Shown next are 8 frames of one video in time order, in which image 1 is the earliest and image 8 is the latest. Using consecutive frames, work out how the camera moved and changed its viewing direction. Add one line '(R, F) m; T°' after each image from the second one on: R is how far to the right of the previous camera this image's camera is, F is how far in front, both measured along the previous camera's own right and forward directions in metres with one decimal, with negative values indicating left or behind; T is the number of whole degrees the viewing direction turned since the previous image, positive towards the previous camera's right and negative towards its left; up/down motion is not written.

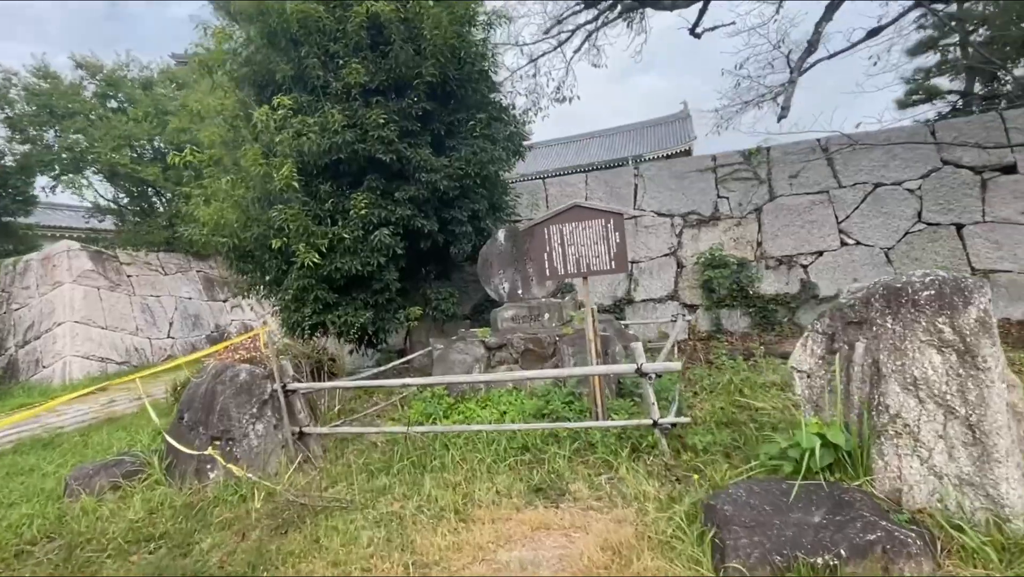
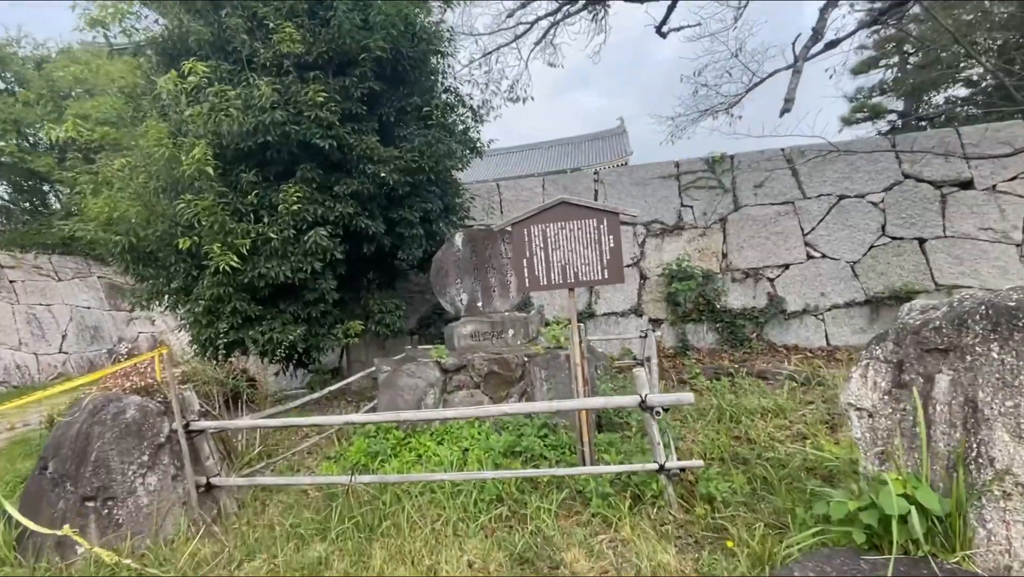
(-0.2, +0.8) m; +6°
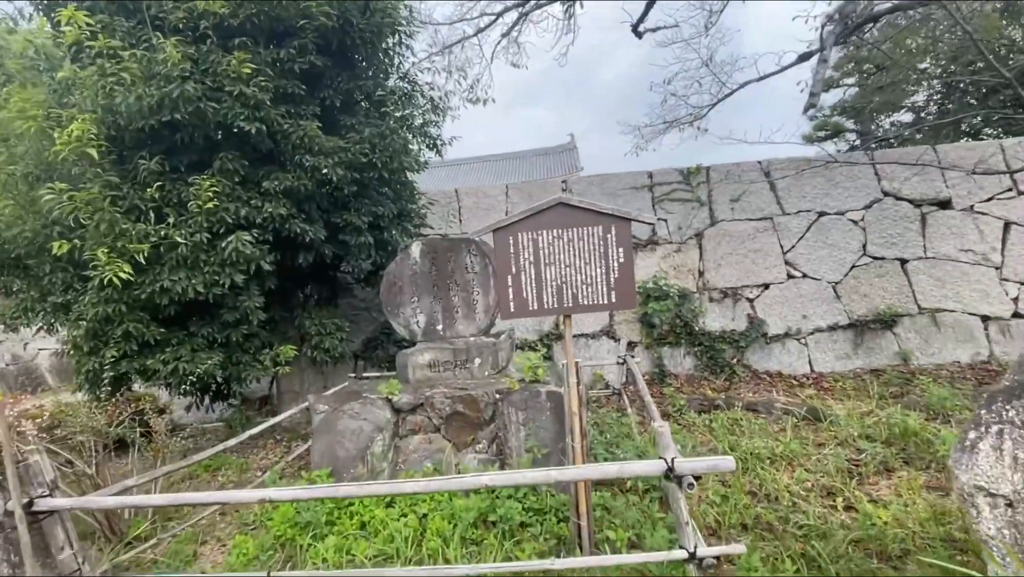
(-0.2, +0.9) m; +5°
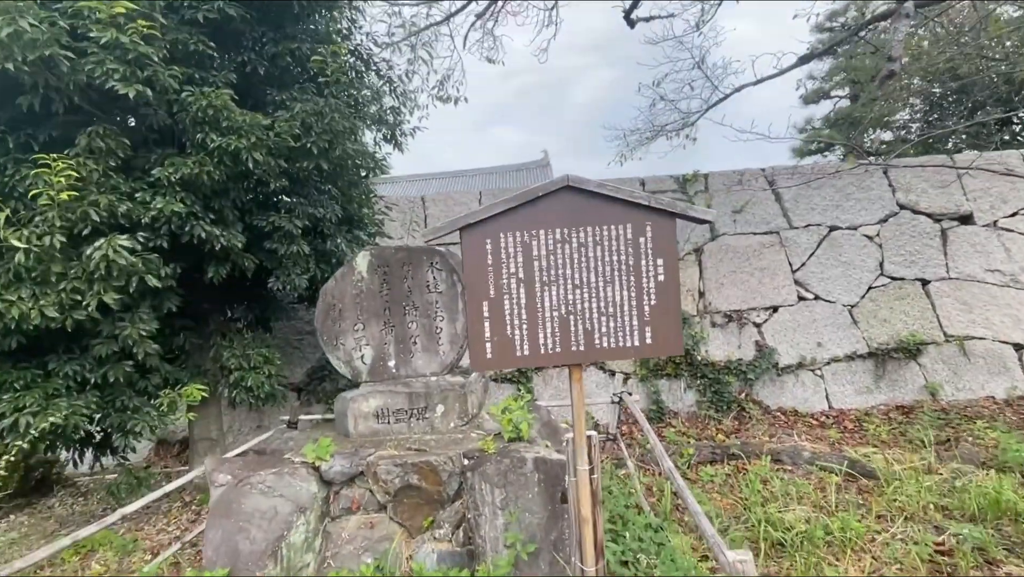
(0.0, +1.1) m; +3°
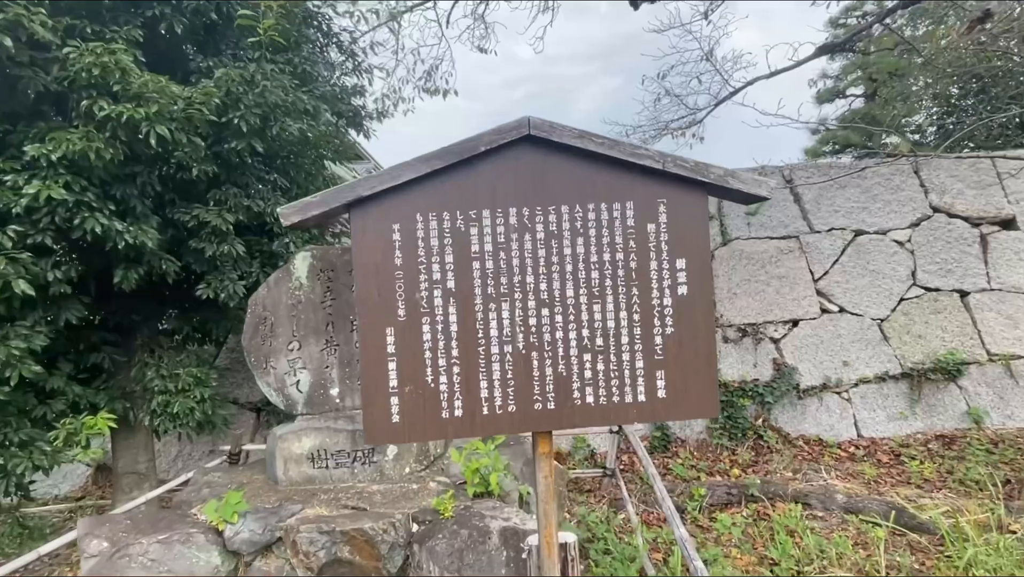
(+0.2, +0.7) m; 0°
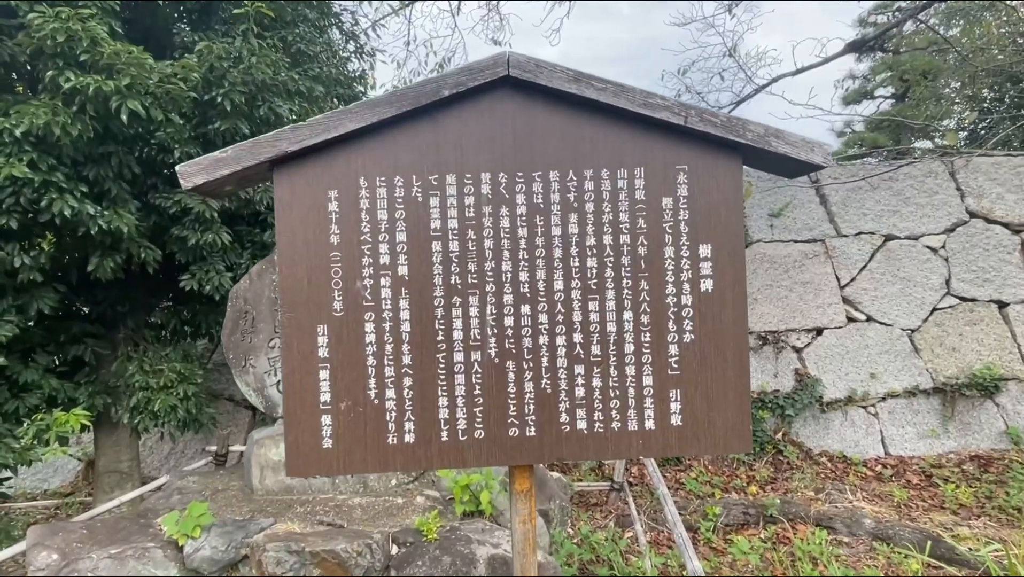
(+0.1, +0.3) m; -1°
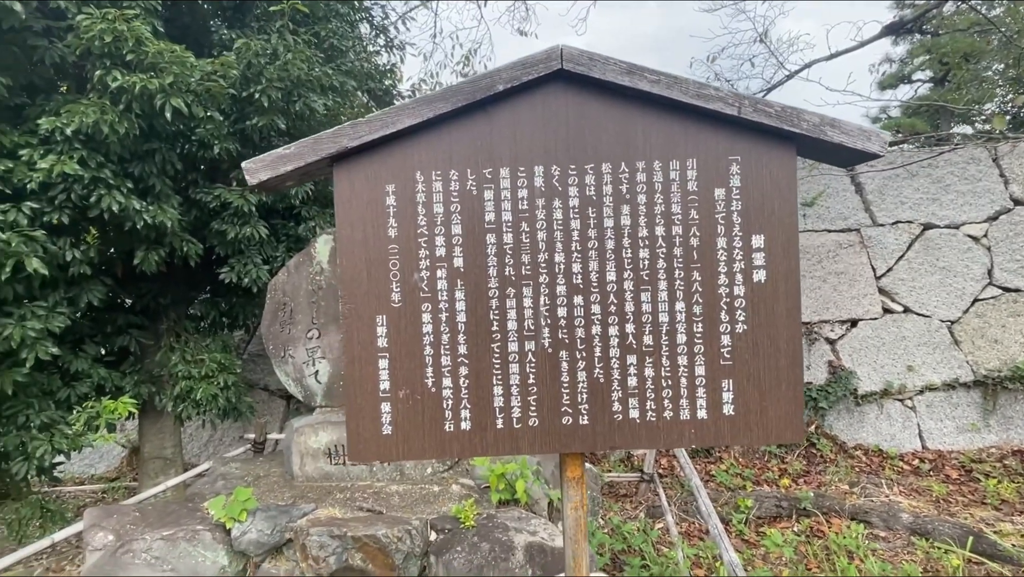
(0.0, 0.0) m; -2°
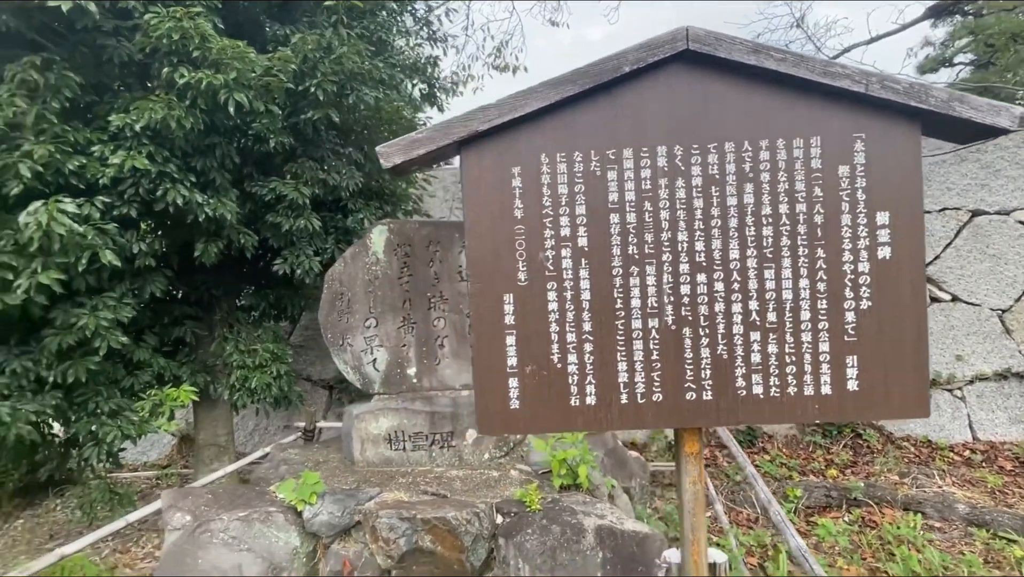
(-0.2, 0.0) m; -2°
